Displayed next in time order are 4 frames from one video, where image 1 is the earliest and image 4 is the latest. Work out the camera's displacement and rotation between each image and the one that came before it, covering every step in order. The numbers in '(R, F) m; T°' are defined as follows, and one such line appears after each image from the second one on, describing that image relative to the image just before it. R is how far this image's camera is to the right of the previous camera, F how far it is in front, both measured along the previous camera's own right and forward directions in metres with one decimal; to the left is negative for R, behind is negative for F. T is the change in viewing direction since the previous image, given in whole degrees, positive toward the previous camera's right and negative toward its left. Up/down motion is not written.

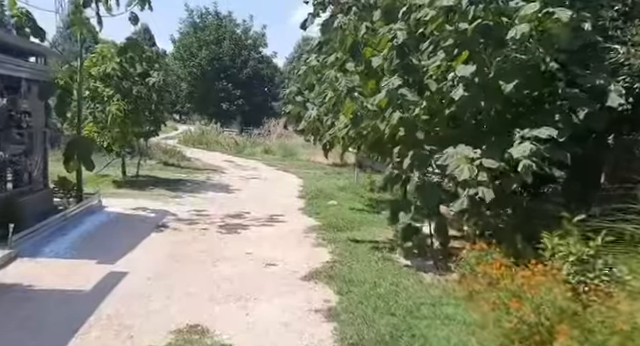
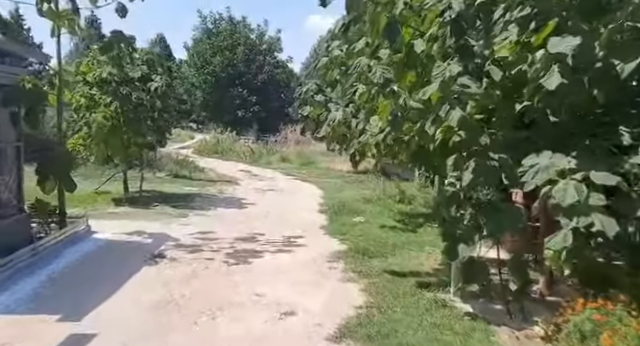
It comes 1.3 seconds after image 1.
(-0.1, +1.8) m; -2°
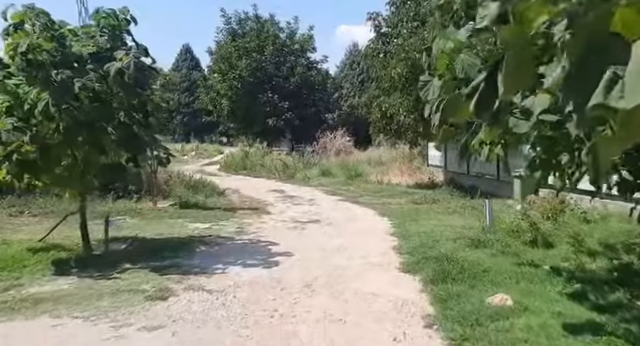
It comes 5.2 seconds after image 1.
(-0.6, +5.9) m; -4°
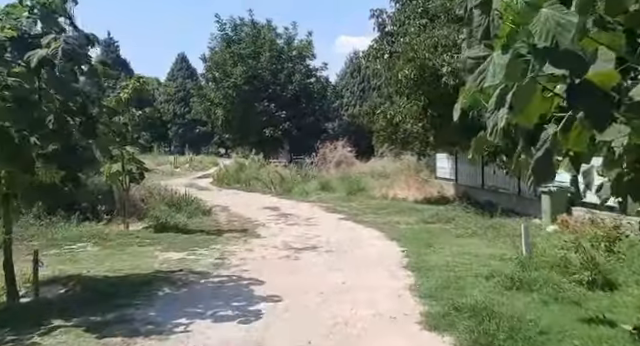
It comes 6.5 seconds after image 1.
(+0.1, +2.1) m; 0°
